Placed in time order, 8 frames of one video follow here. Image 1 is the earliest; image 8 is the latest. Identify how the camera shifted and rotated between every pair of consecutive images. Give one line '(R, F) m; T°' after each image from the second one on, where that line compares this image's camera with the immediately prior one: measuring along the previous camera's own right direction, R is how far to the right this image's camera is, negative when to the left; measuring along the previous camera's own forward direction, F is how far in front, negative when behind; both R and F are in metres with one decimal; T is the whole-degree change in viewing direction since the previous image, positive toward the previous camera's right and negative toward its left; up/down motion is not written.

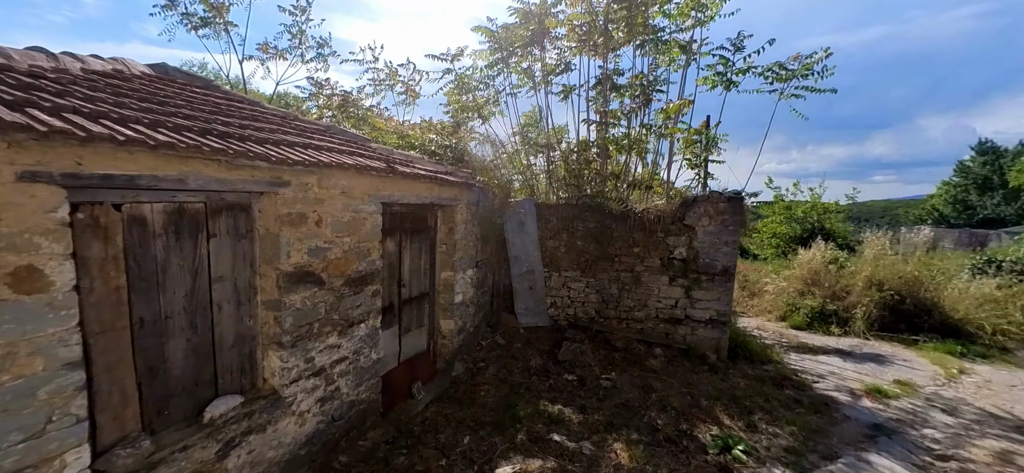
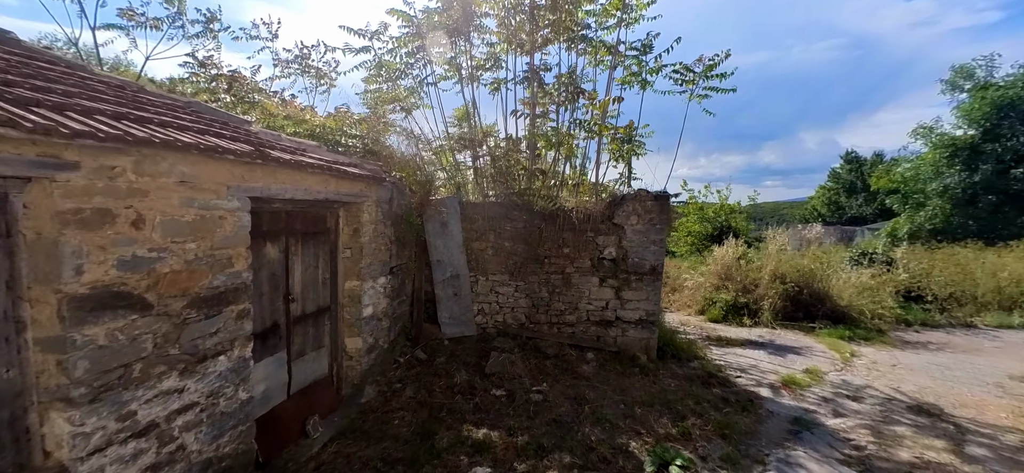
(+0.1, +0.4) m; +9°
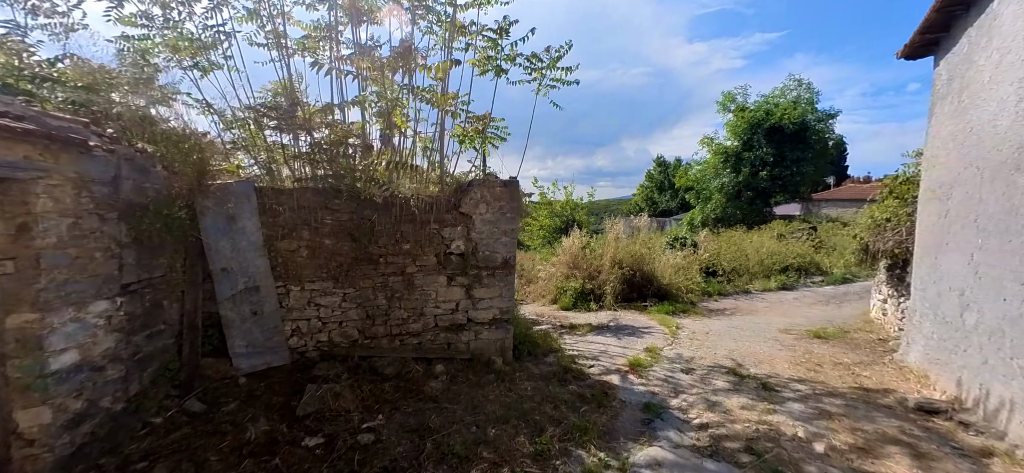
(+0.2, +0.6) m; +19°
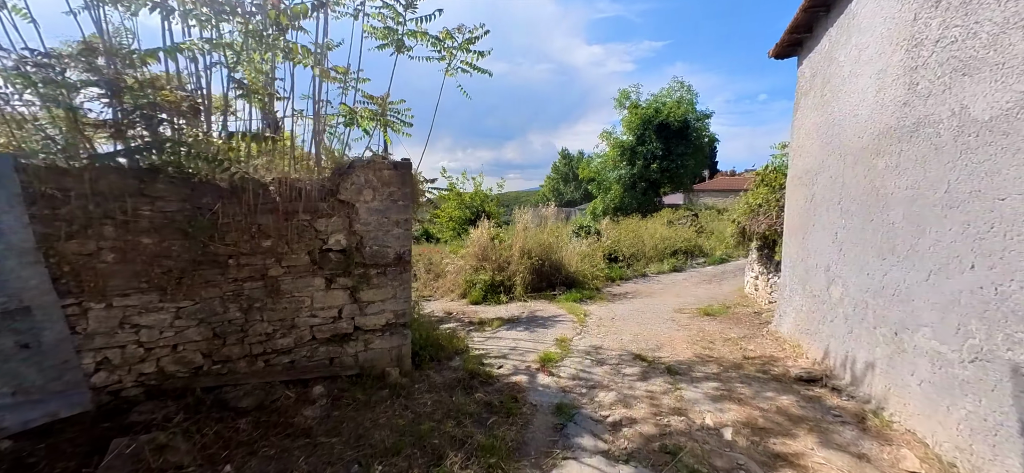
(+0.1, +0.4) m; +12°
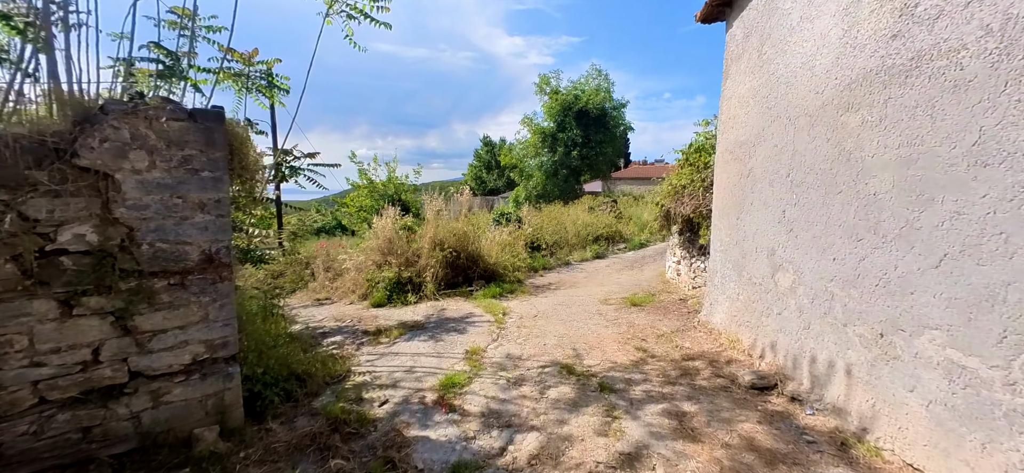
(+0.3, +1.0) m; +10°
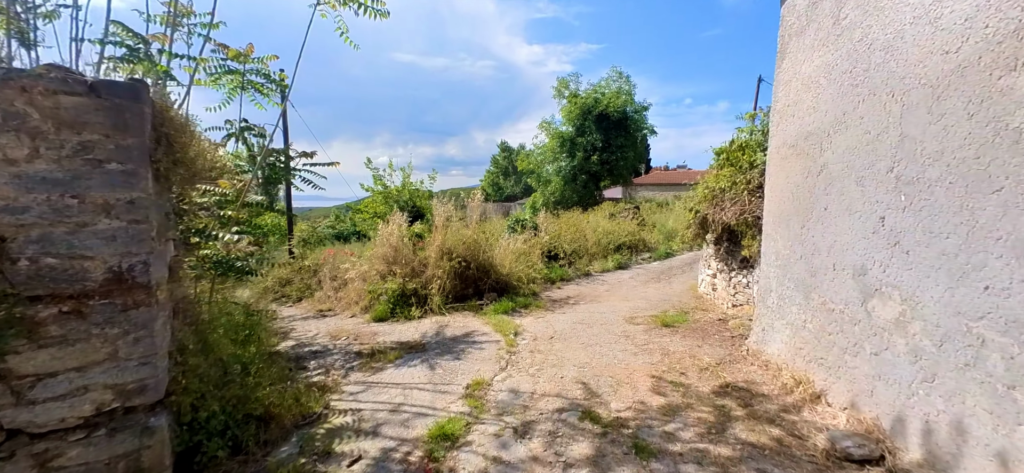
(+0.1, +0.7) m; -2°
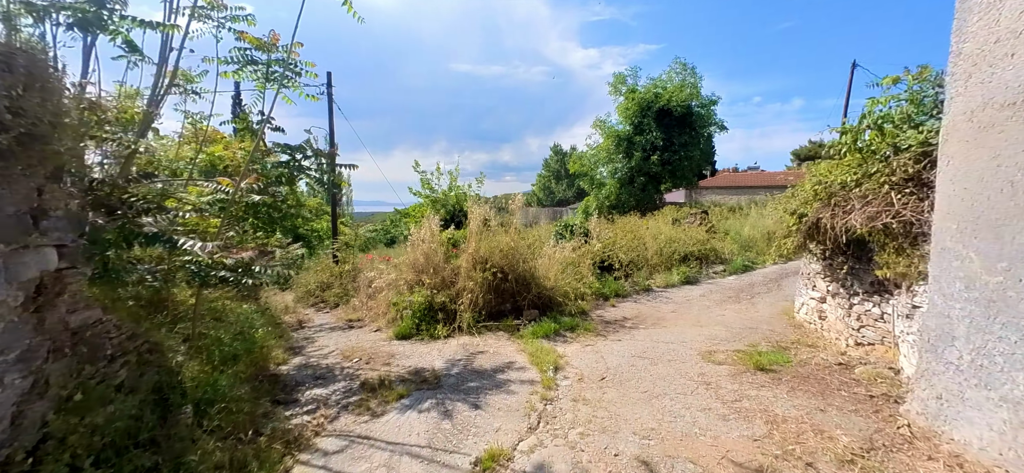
(+0.1, +1.1) m; -7°
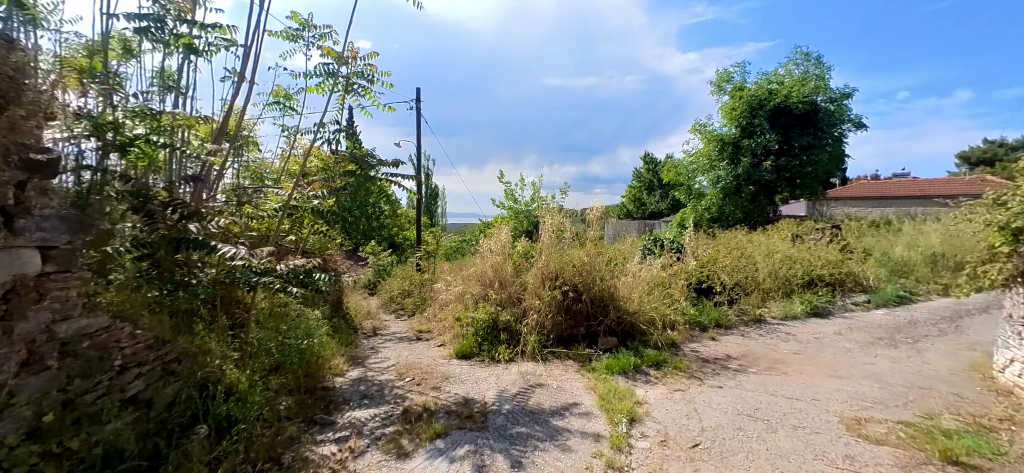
(+0.2, +0.7) m; -12°
